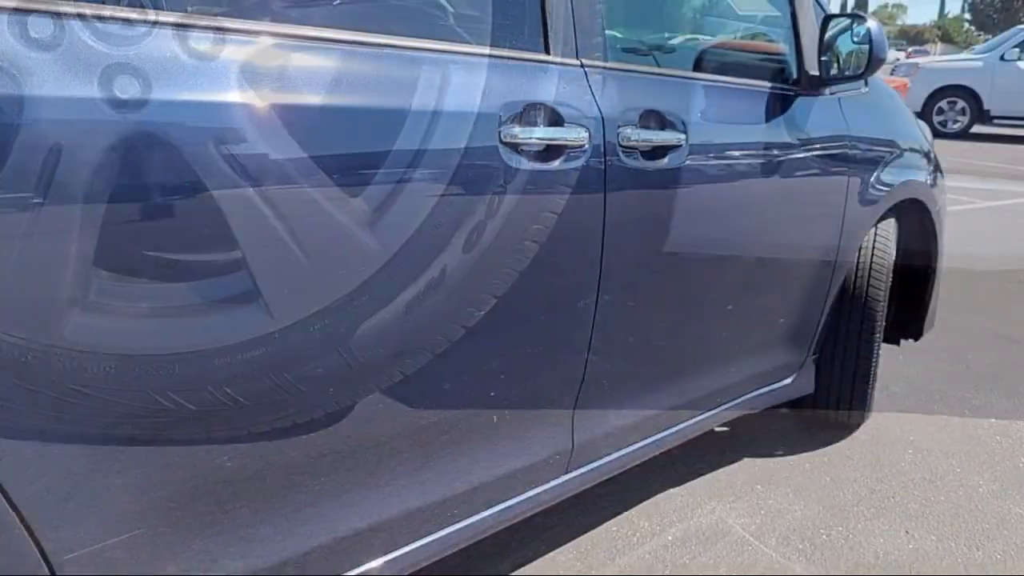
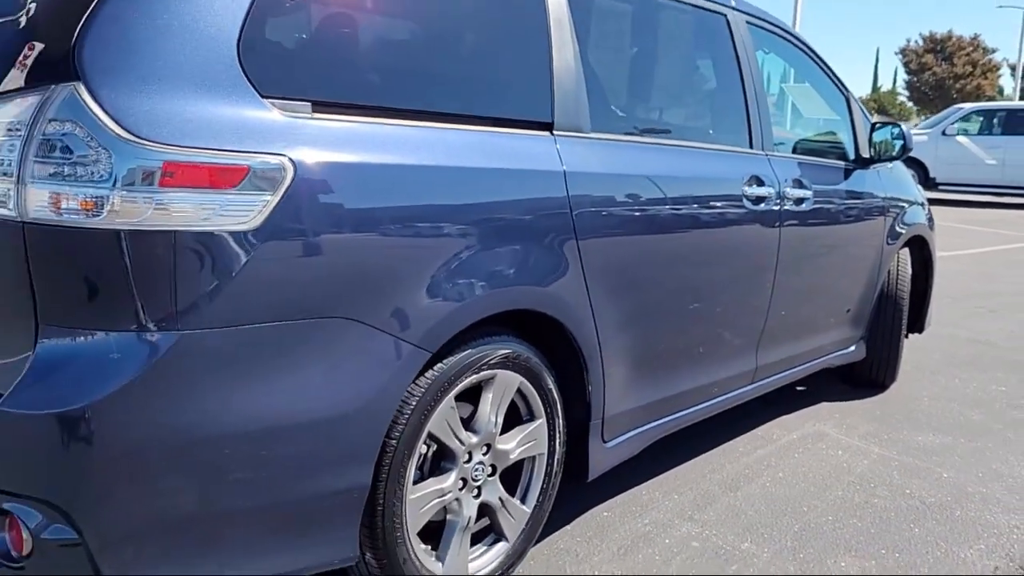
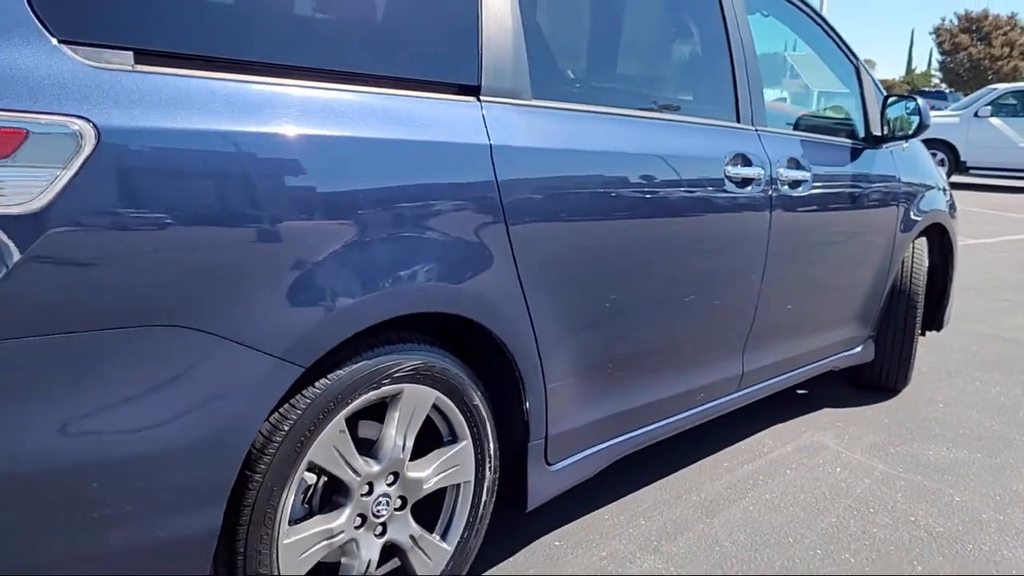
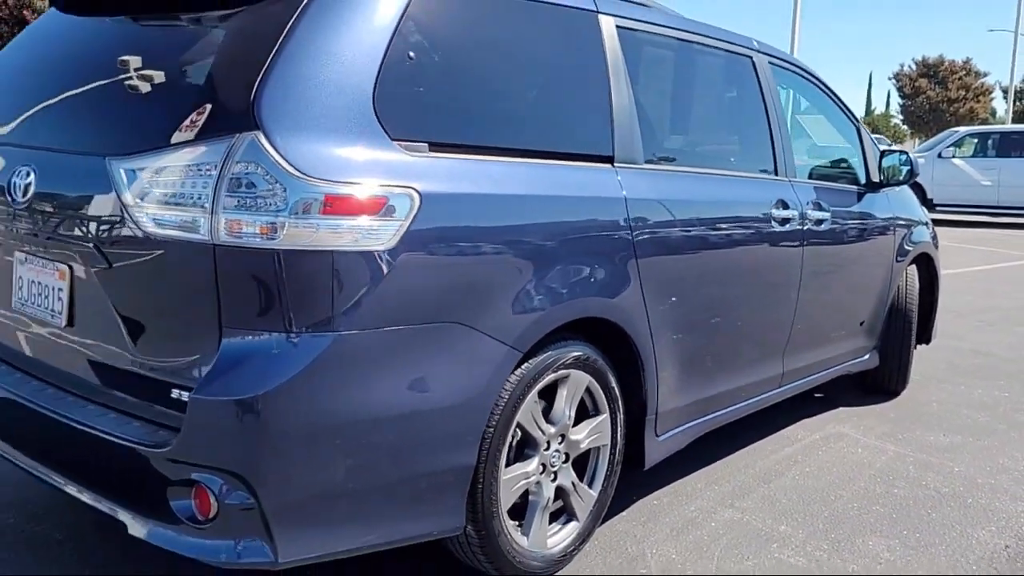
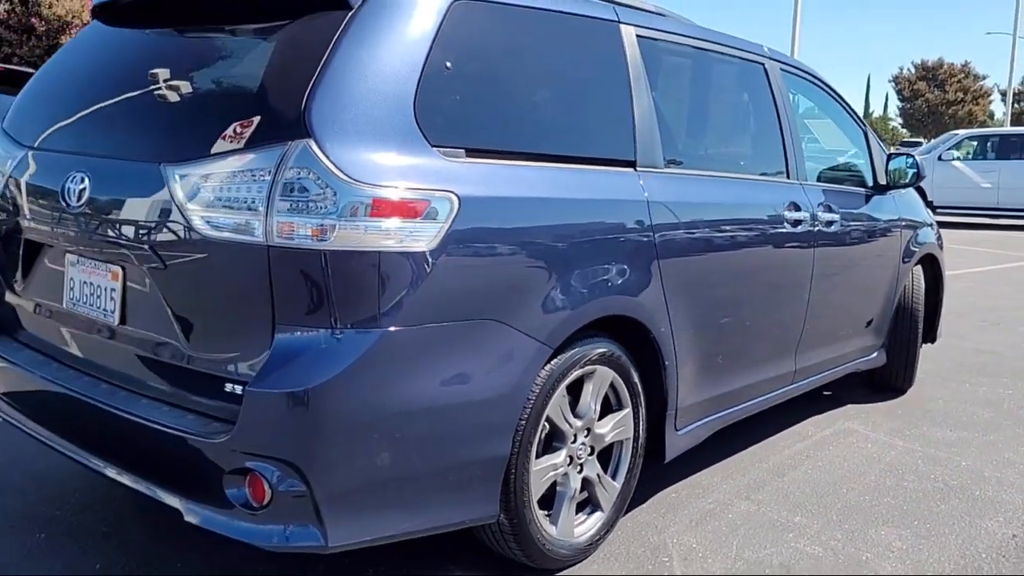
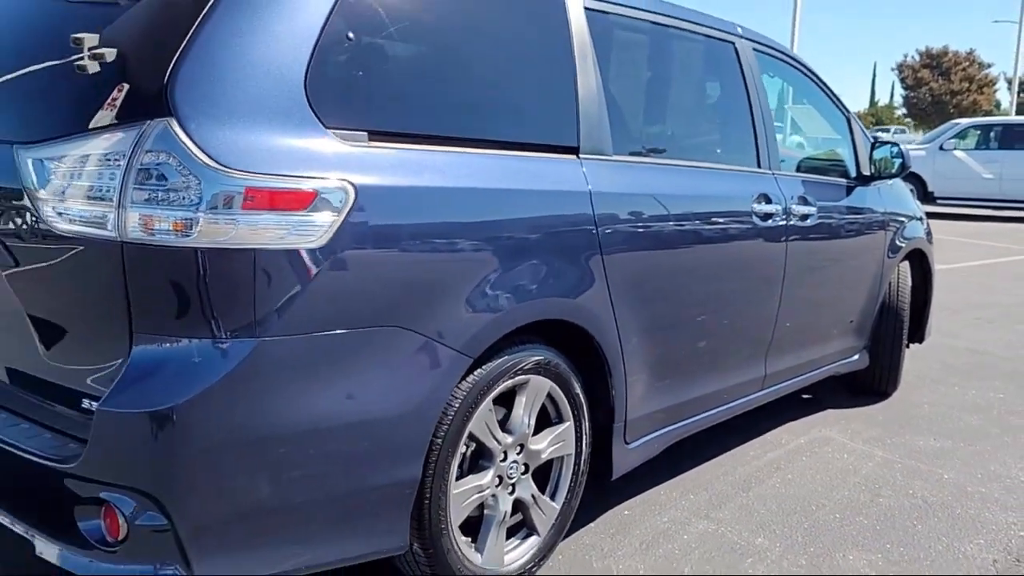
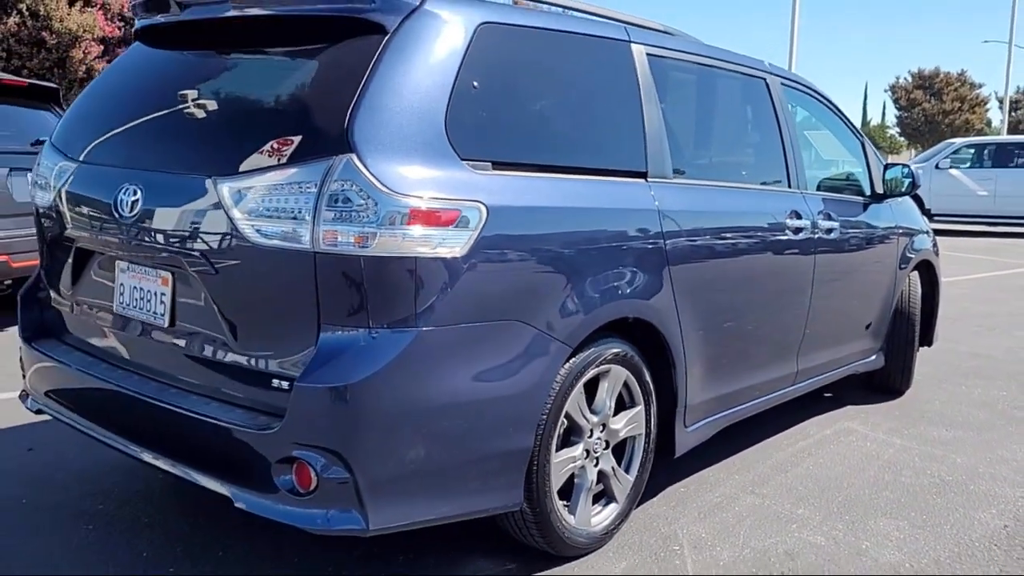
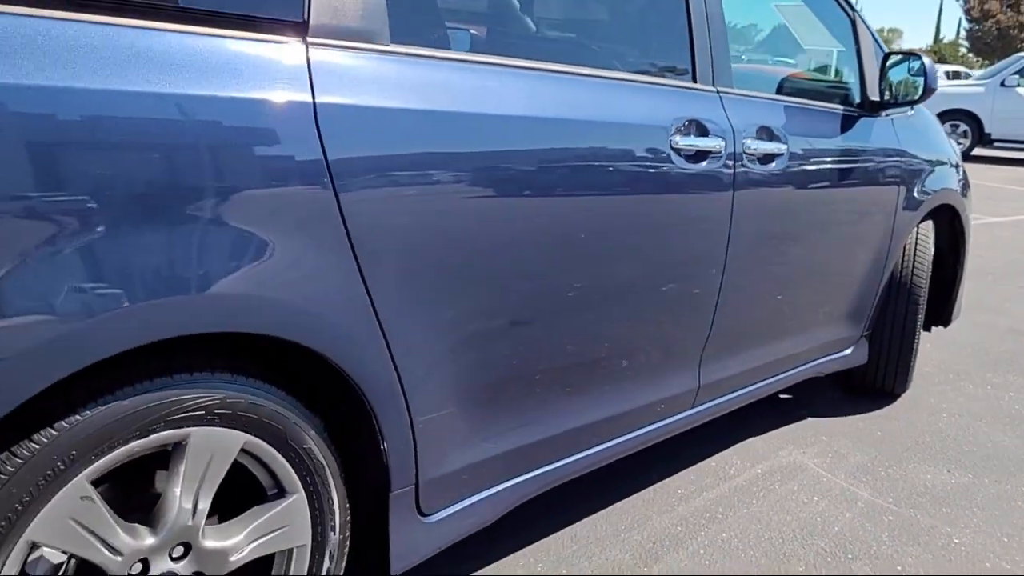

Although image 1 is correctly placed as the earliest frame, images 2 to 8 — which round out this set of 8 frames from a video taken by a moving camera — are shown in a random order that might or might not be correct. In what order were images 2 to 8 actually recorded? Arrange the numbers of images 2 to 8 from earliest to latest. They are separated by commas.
8, 3, 2, 6, 4, 5, 7
